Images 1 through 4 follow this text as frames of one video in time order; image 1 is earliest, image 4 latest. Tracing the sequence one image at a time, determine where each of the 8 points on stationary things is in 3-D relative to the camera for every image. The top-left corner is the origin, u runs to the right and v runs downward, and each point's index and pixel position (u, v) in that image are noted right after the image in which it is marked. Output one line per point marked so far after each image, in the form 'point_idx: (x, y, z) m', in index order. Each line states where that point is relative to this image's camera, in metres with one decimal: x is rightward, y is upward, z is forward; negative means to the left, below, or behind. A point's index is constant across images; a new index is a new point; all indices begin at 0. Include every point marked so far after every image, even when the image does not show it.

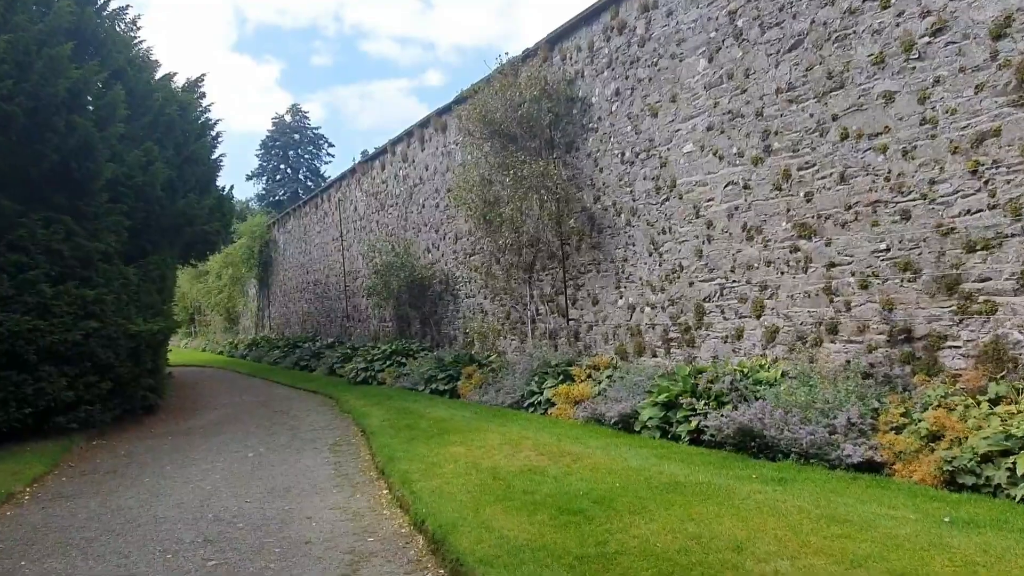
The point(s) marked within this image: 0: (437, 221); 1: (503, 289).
0: (-1.3, +1.2, +13.9) m
1: (-0.1, 0.0, +11.7) m
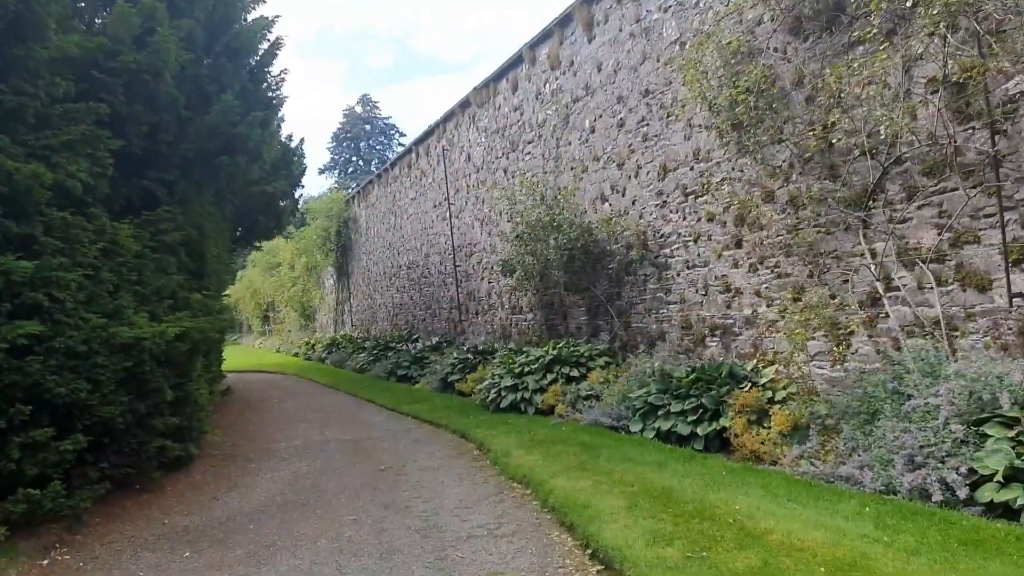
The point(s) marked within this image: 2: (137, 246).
0: (+1.2, +1.6, +8.7) m
1: (+2.3, +0.4, +6.4) m
2: (-3.0, +0.3, +6.1) m
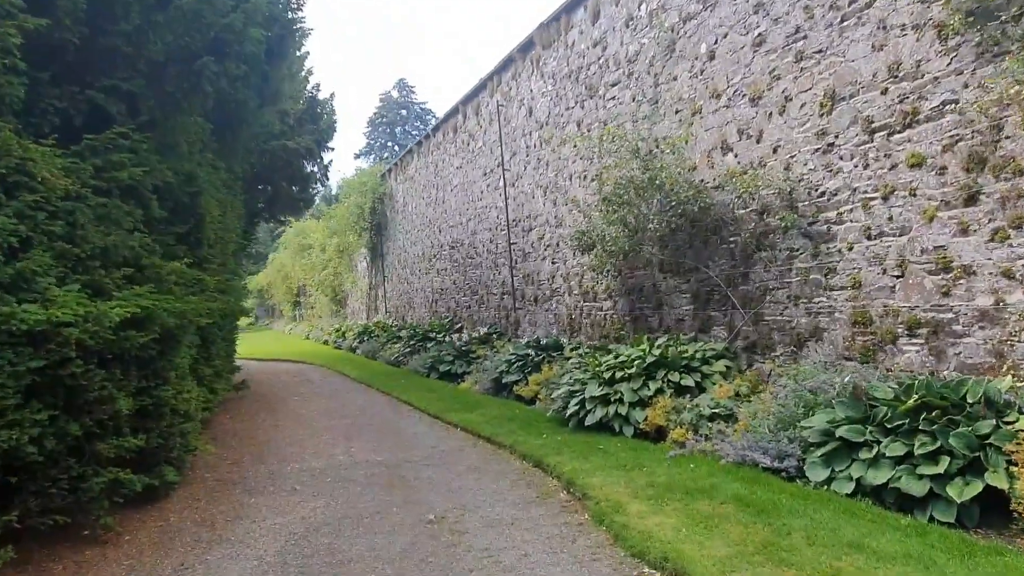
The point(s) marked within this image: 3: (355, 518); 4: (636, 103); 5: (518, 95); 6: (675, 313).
0: (+2.0, +1.8, +6.3) m
1: (+3.0, +0.5, +4.0) m
2: (-2.3, +0.6, +4.0) m
3: (-1.0, -1.5, +4.9) m
4: (+1.3, +2.0, +8.2) m
5: (+0.1, +2.8, +11.3) m
6: (+1.6, -0.3, +7.6) m
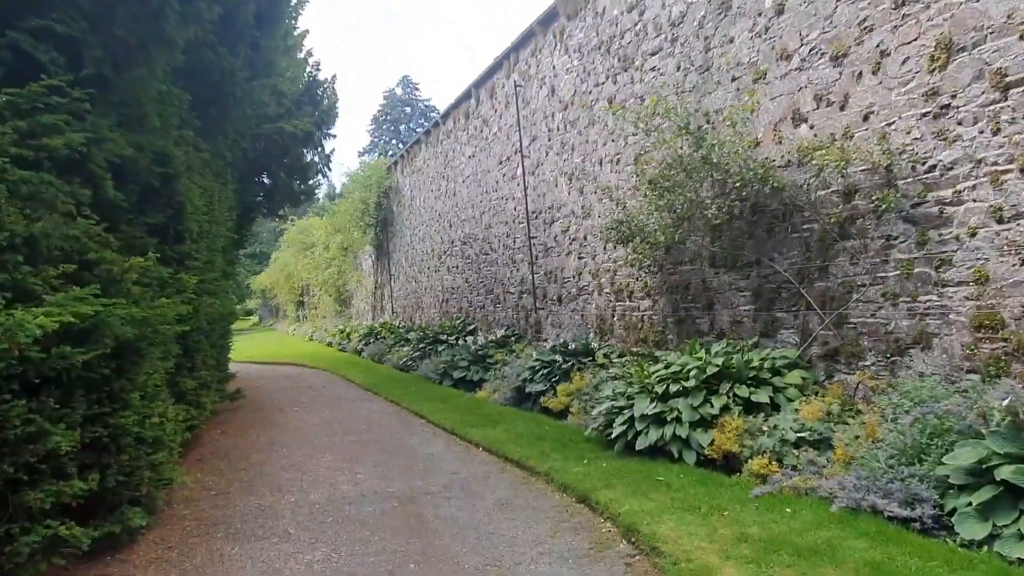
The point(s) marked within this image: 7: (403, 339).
0: (+2.3, +1.8, +5.3) m
1: (+3.2, +0.5, +3.0) m
2: (-2.1, +0.5, +2.9) m
3: (-0.8, -1.5, +3.9) m
4: (+1.6, +2.0, +7.1) m
5: (+0.3, +2.9, +10.3) m
6: (+1.9, -0.2, +6.6) m
7: (-2.1, -1.0, +14.8) m
